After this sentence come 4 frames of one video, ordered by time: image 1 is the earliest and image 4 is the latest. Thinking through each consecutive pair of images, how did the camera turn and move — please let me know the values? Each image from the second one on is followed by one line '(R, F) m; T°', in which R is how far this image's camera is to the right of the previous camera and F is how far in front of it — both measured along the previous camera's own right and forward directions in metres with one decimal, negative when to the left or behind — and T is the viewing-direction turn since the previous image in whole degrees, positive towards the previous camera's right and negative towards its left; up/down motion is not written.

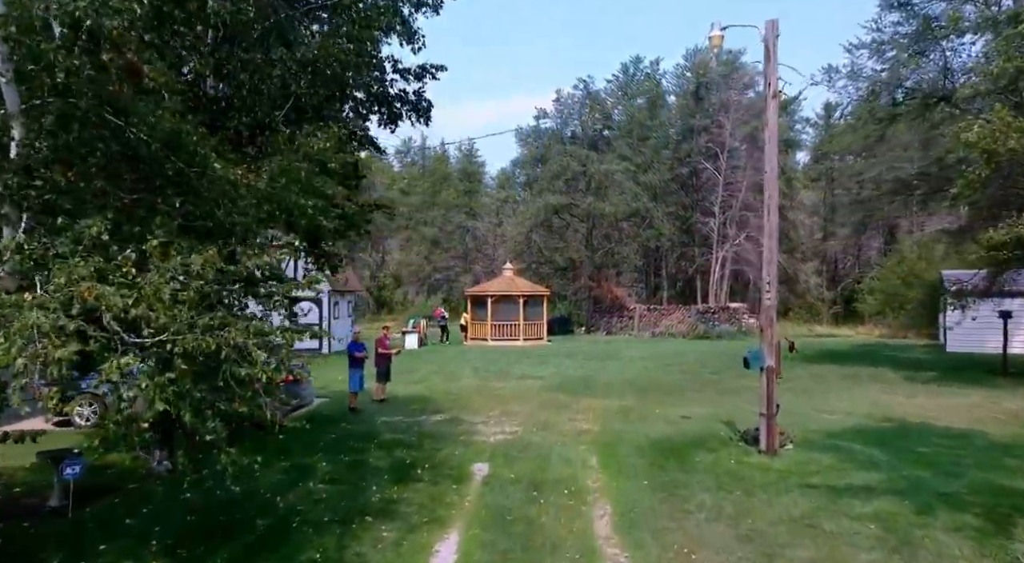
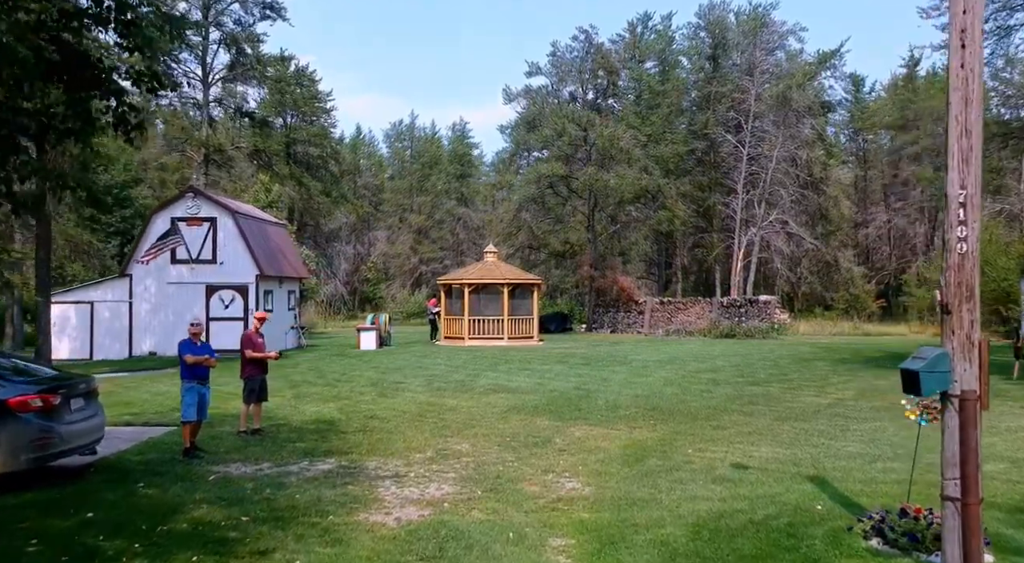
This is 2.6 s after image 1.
(+0.8, +6.9) m; 0°
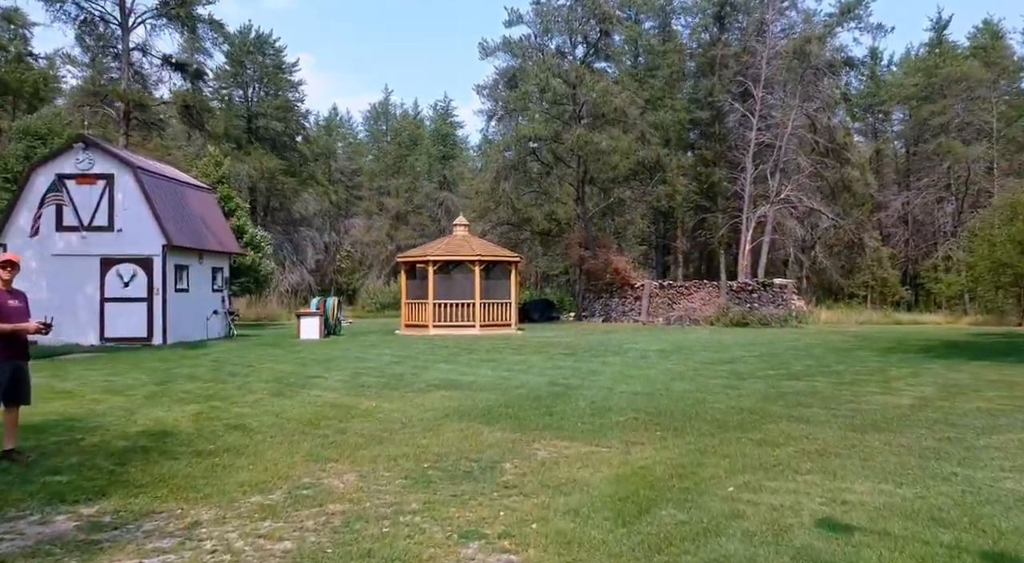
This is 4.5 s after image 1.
(+0.6, +4.8) m; 0°
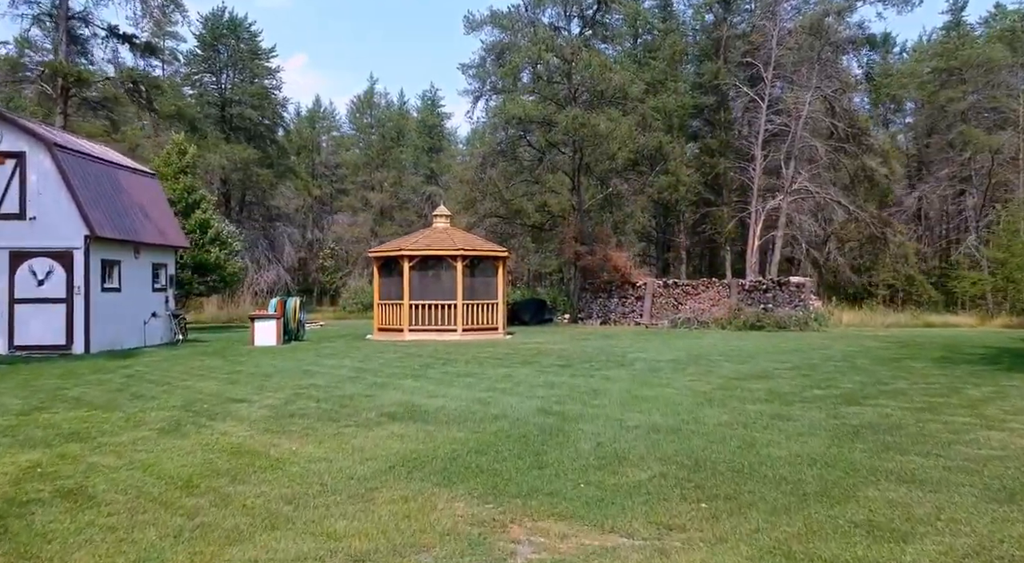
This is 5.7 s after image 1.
(+0.2, +3.1) m; 0°
